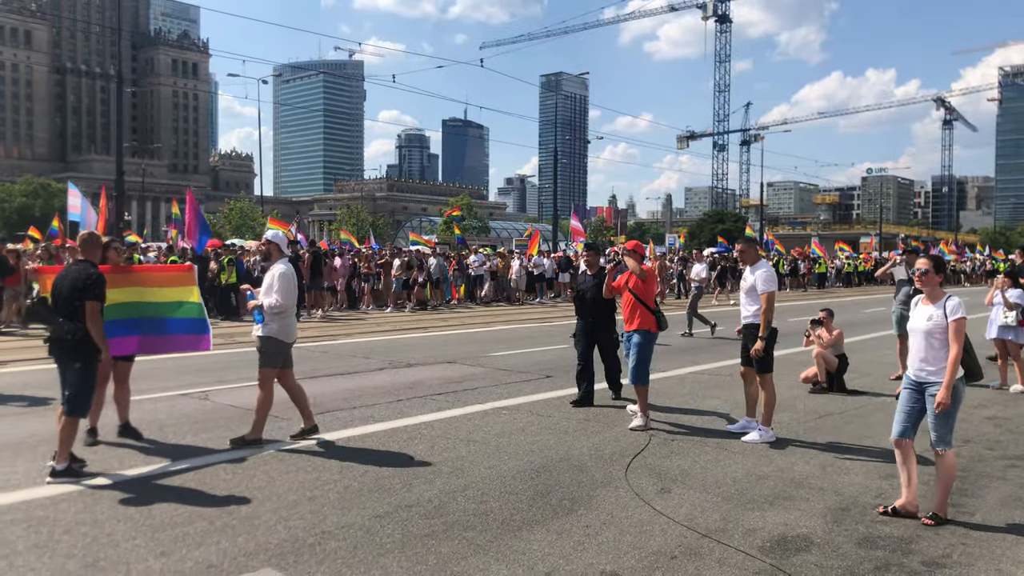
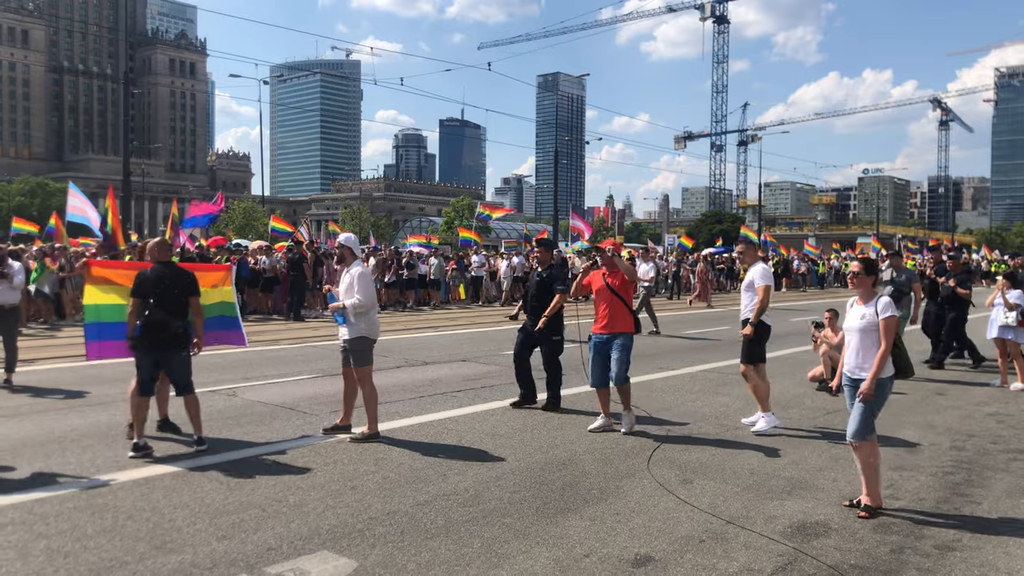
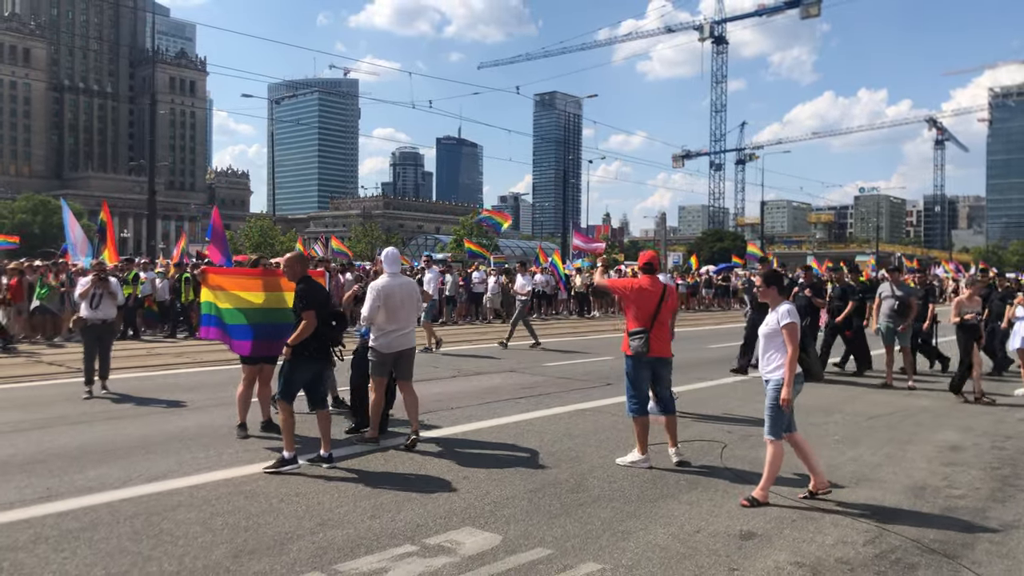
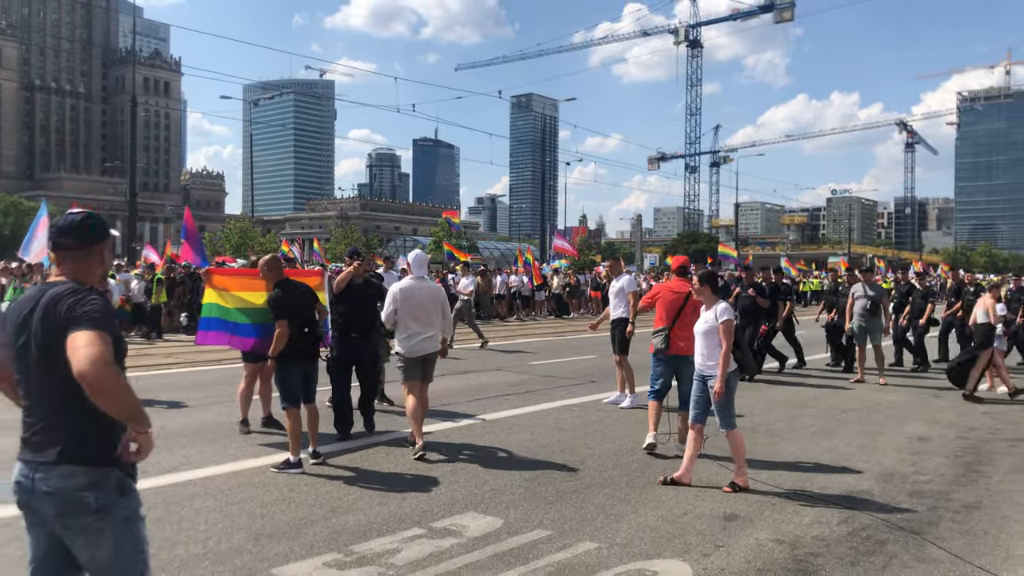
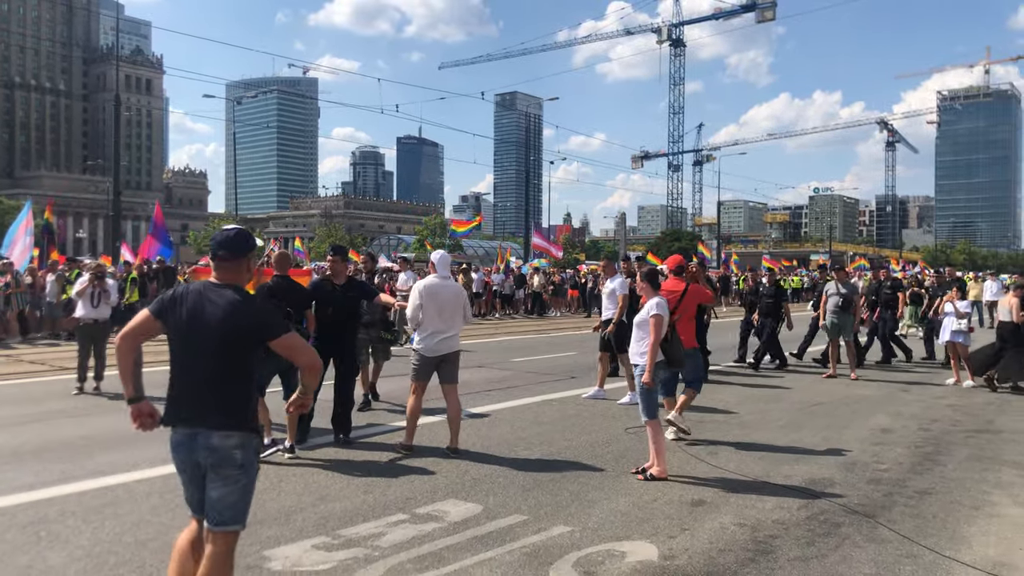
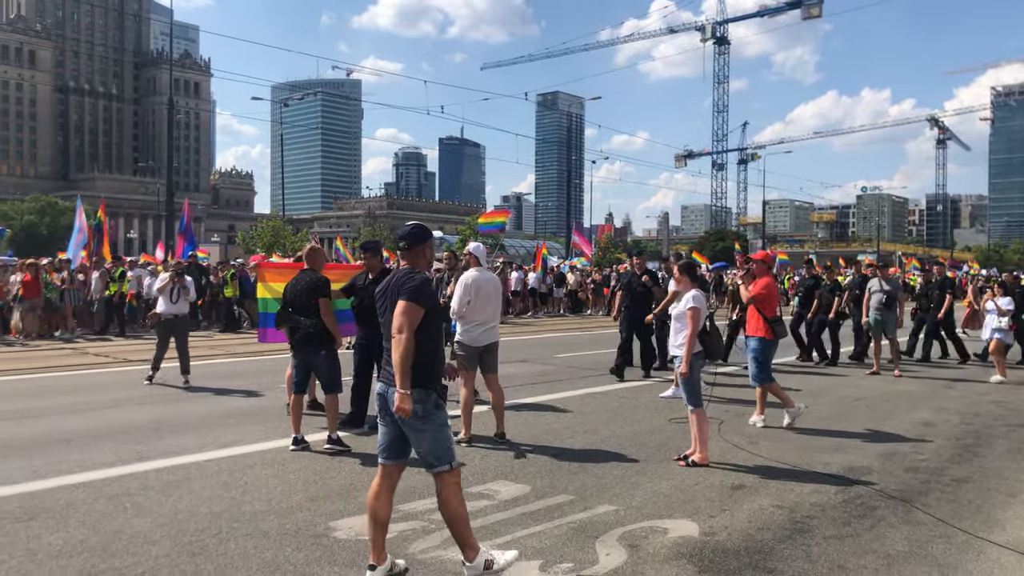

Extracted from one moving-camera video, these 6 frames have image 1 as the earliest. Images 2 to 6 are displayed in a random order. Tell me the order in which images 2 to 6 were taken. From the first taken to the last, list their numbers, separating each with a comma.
2, 3, 4, 5, 6
